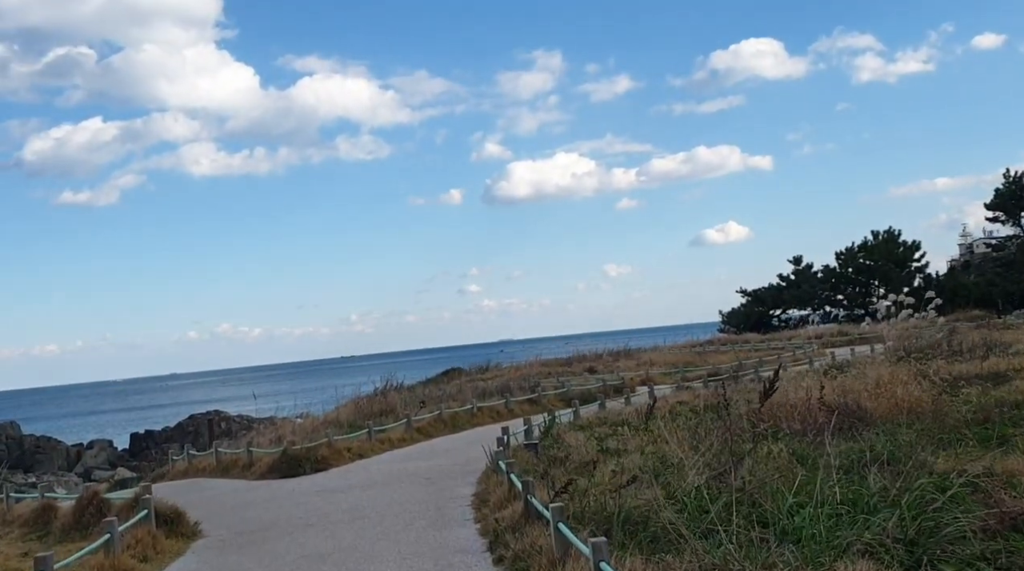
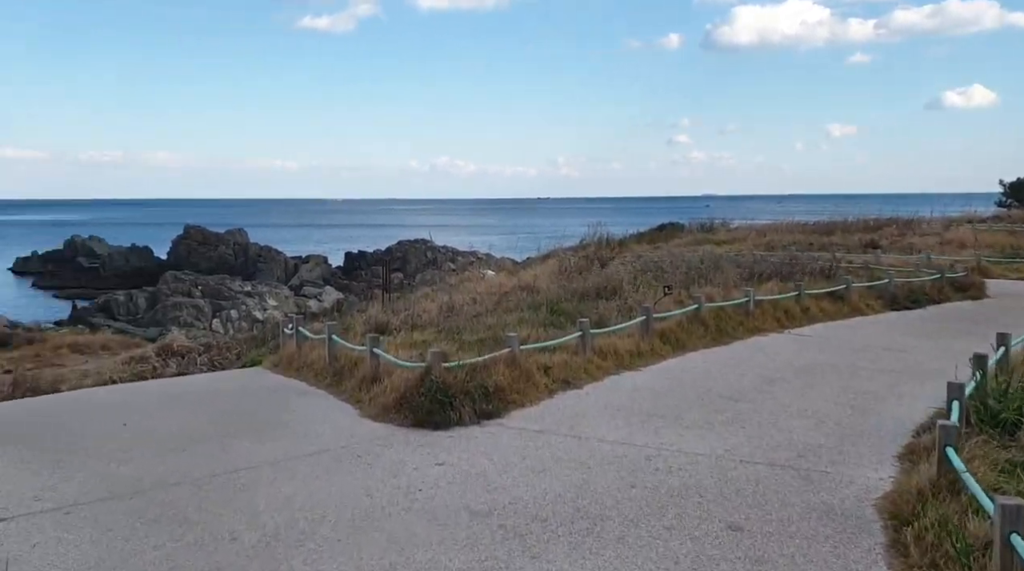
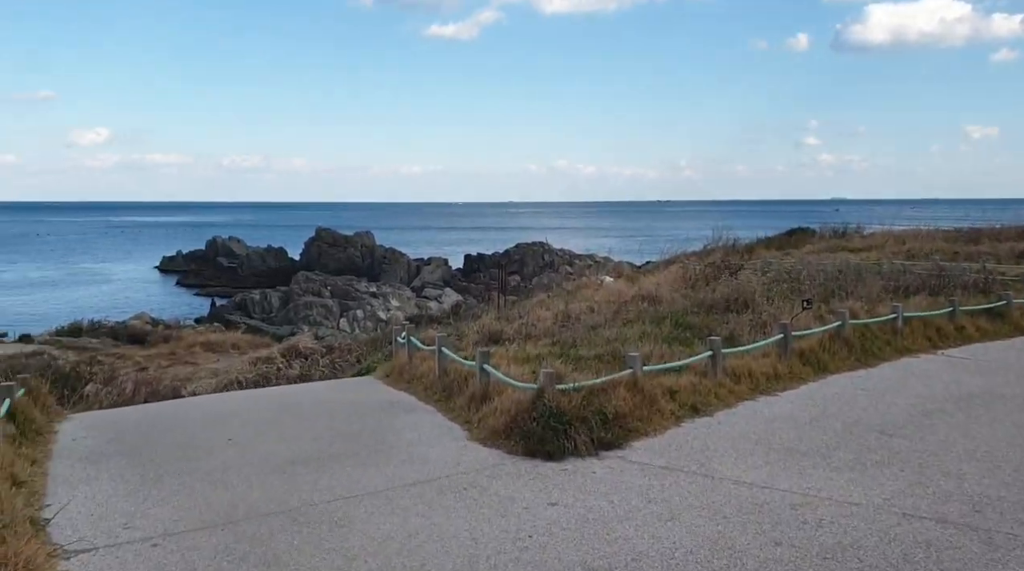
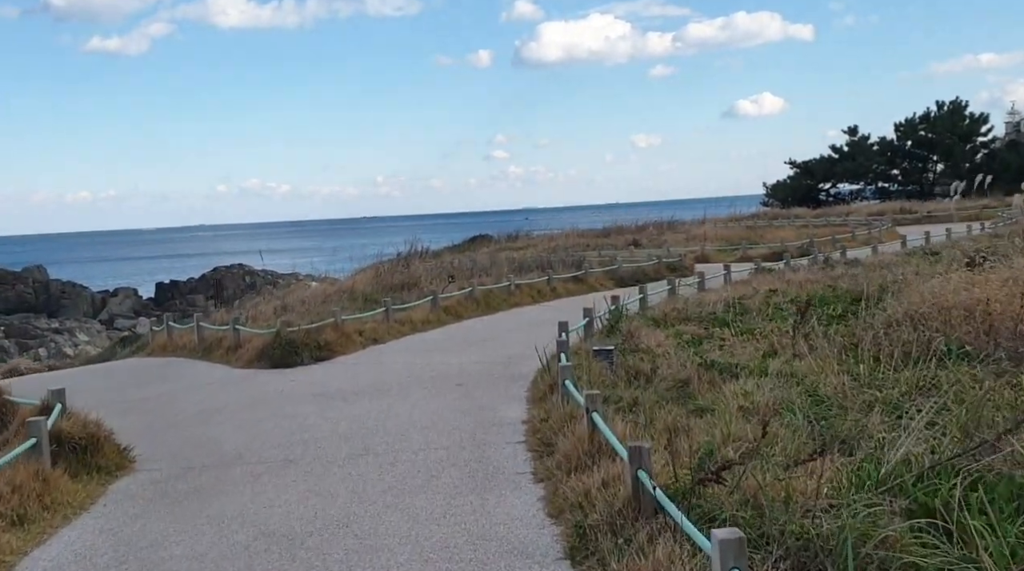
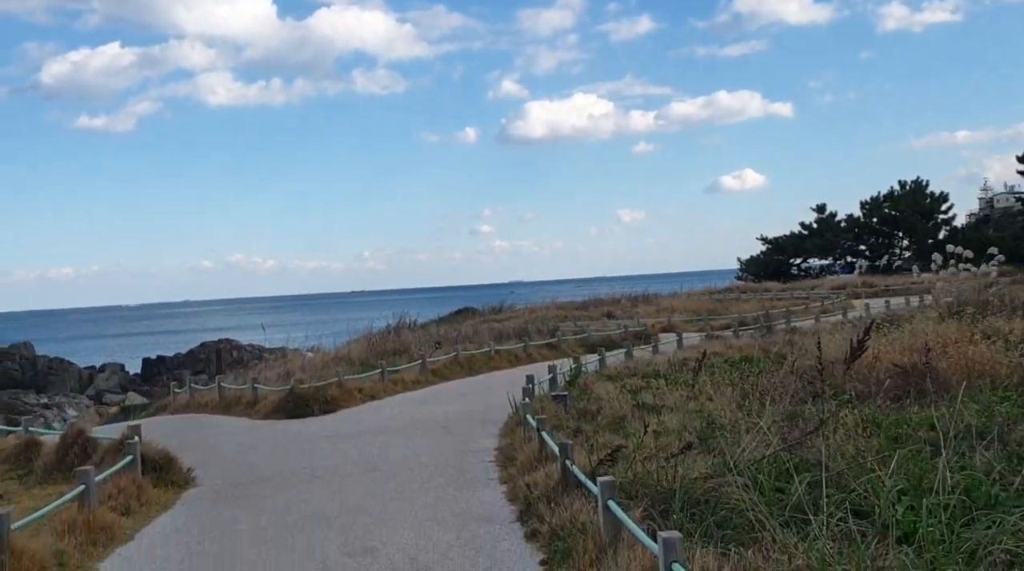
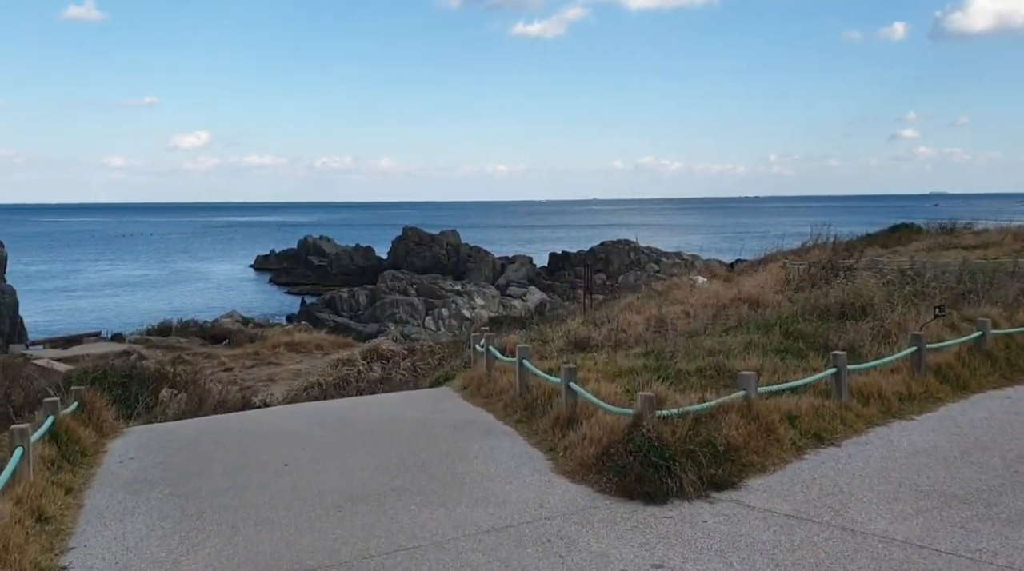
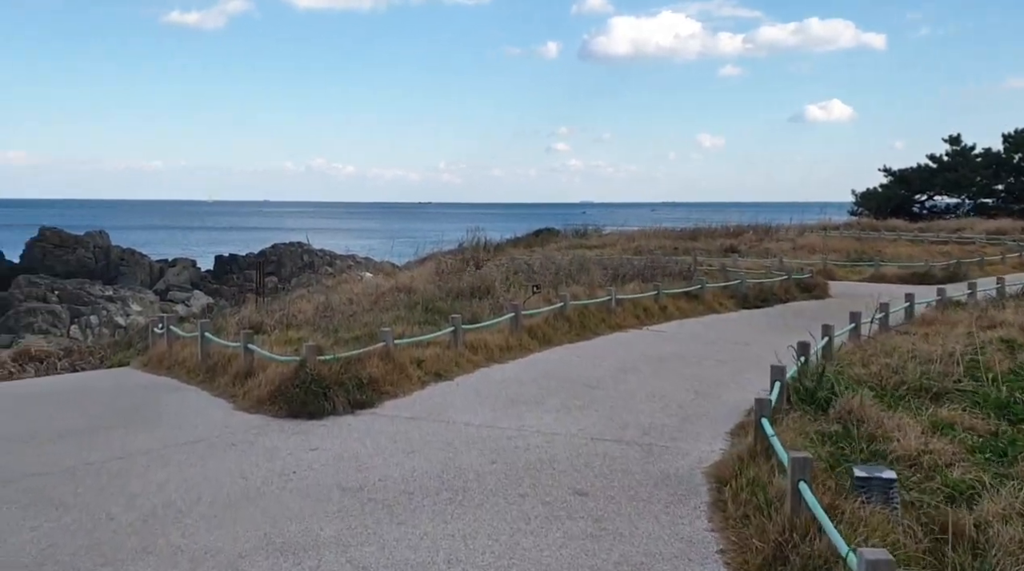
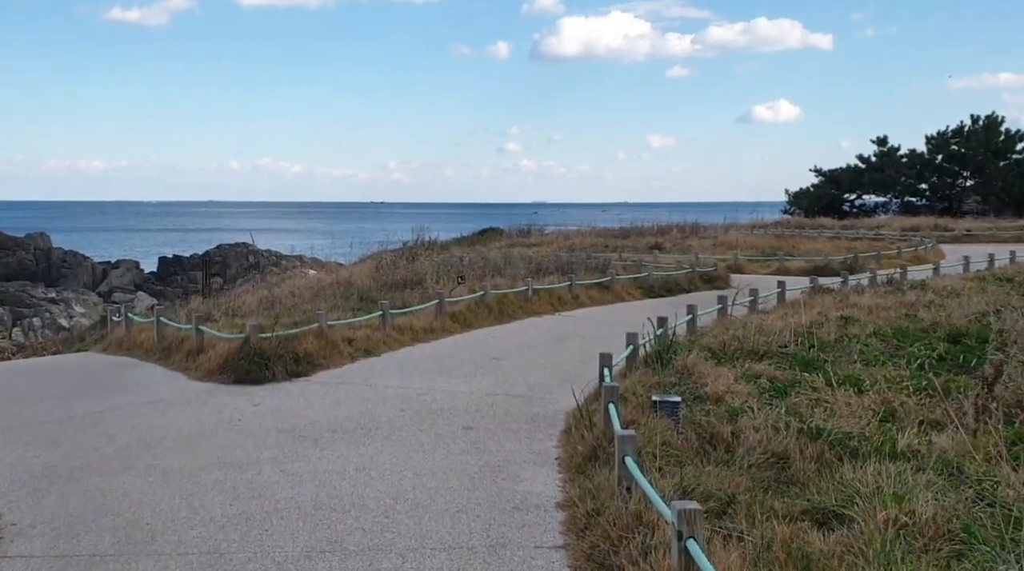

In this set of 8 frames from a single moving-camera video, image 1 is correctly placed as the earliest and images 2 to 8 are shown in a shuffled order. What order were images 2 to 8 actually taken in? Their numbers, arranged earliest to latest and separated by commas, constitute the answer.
5, 4, 8, 7, 2, 3, 6
